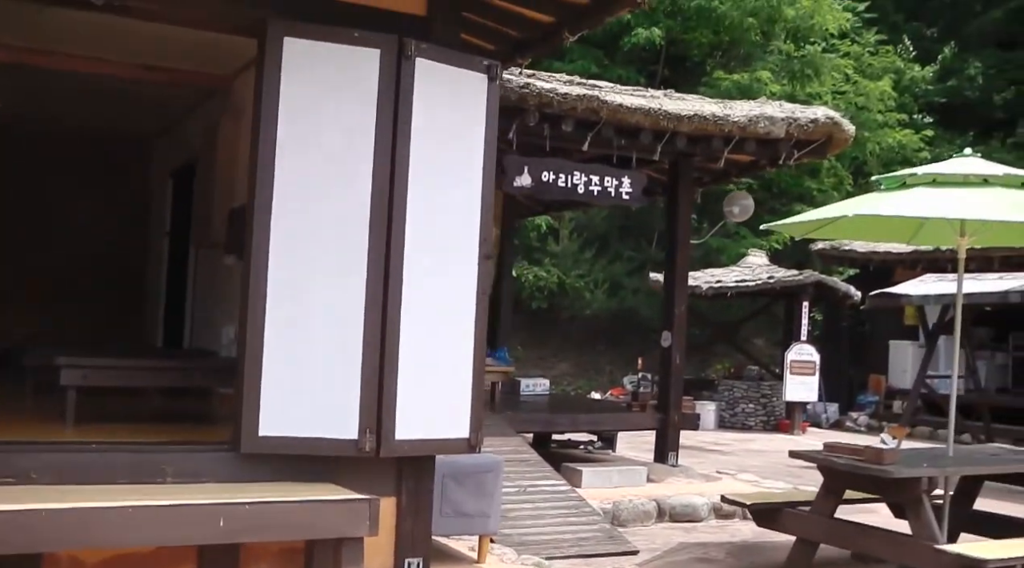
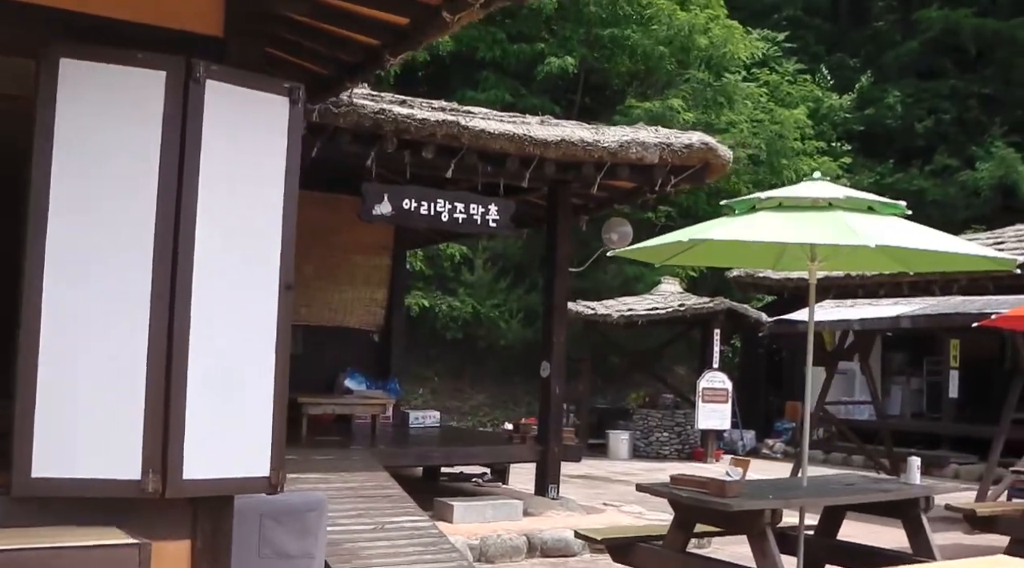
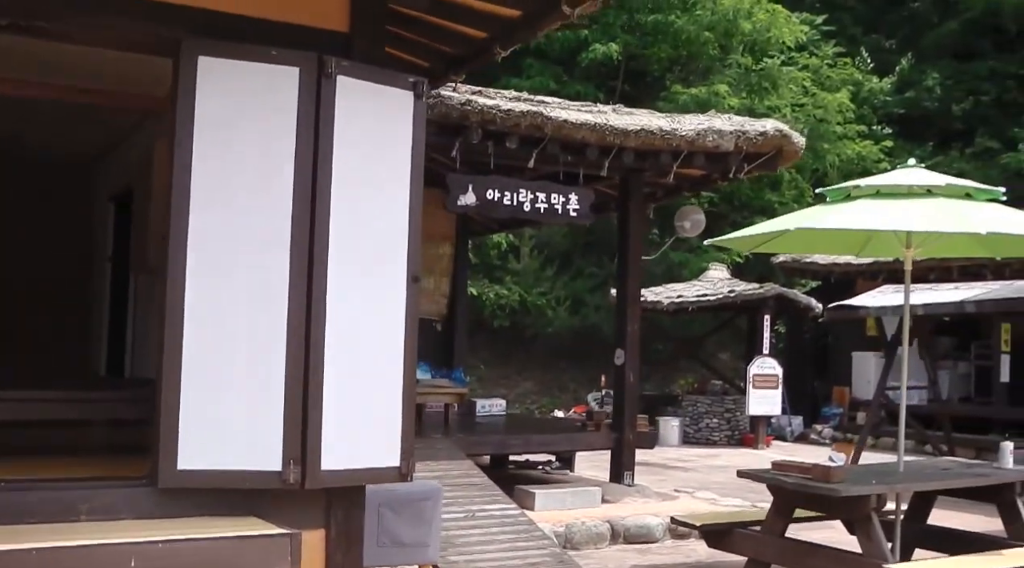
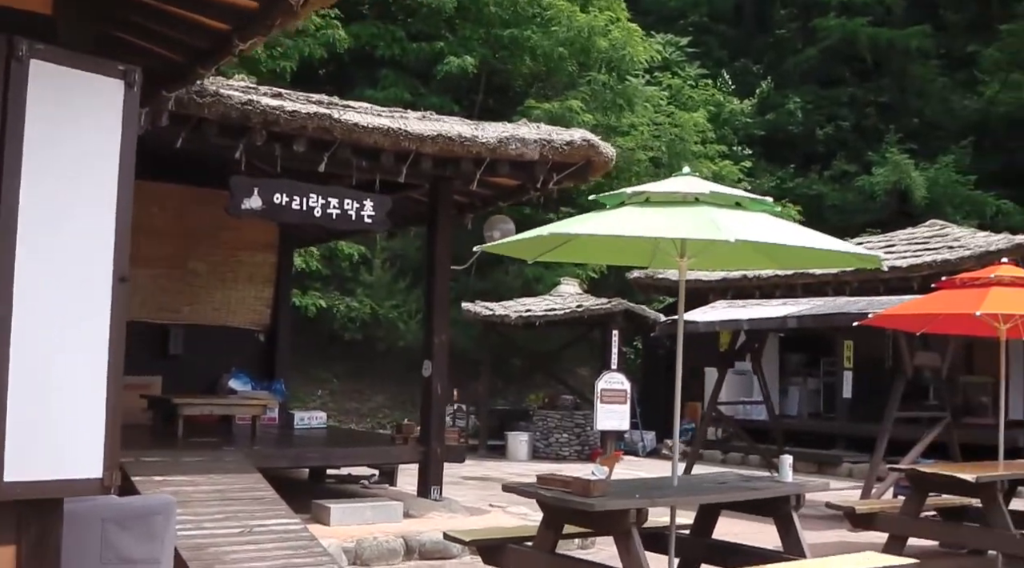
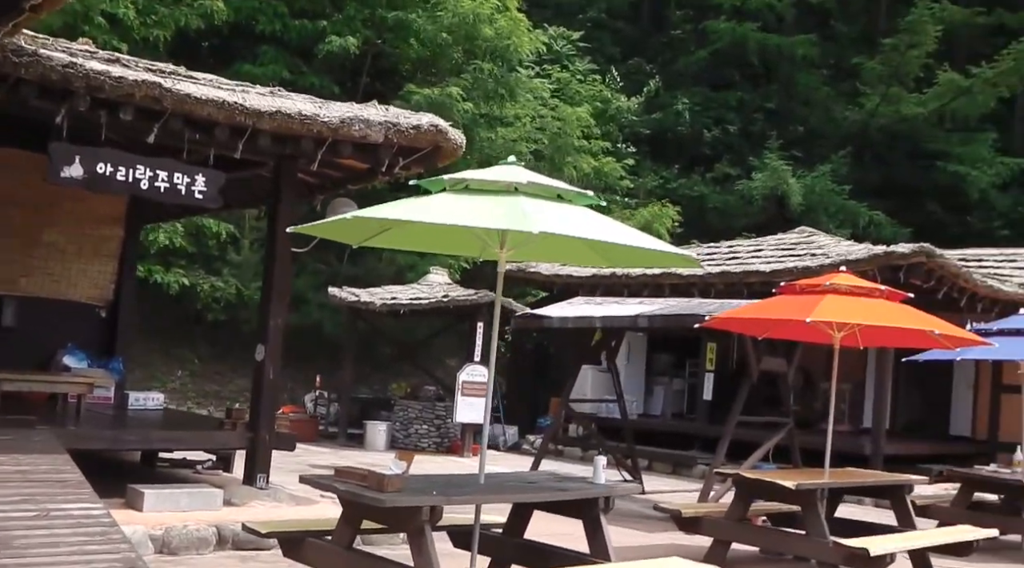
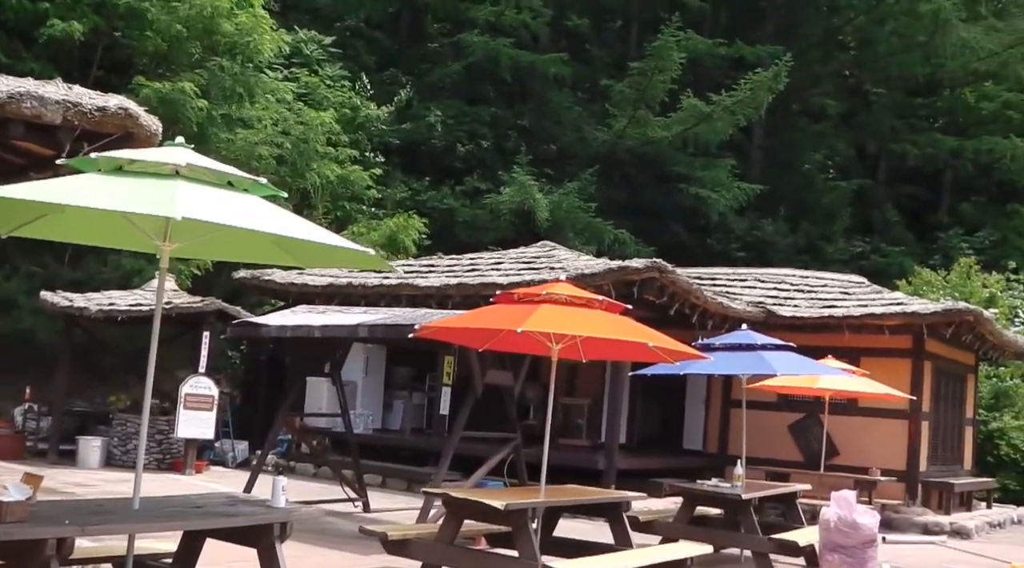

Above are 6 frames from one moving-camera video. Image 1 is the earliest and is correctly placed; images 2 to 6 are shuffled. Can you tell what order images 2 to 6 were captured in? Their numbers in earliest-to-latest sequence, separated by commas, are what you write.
3, 2, 4, 5, 6
